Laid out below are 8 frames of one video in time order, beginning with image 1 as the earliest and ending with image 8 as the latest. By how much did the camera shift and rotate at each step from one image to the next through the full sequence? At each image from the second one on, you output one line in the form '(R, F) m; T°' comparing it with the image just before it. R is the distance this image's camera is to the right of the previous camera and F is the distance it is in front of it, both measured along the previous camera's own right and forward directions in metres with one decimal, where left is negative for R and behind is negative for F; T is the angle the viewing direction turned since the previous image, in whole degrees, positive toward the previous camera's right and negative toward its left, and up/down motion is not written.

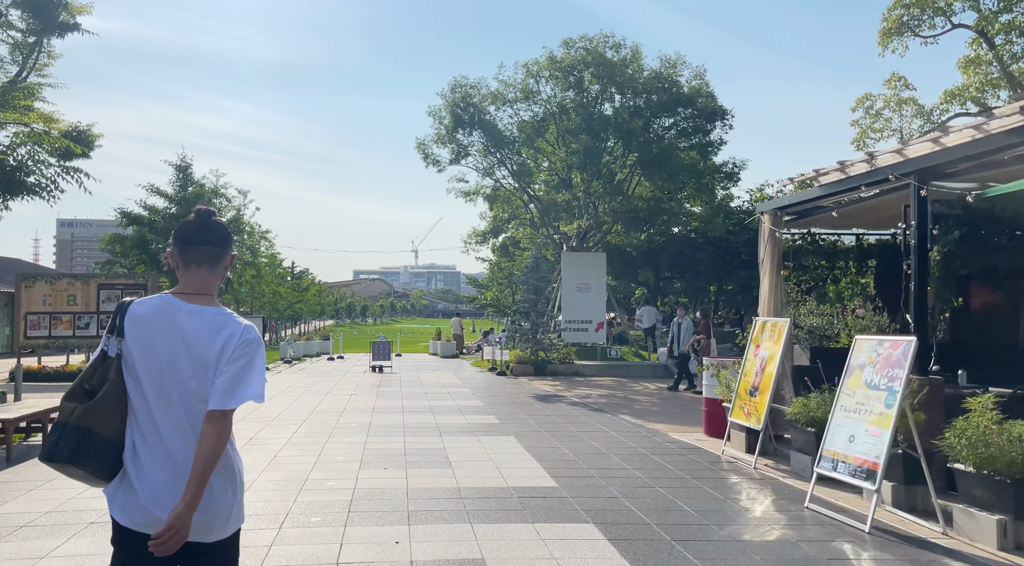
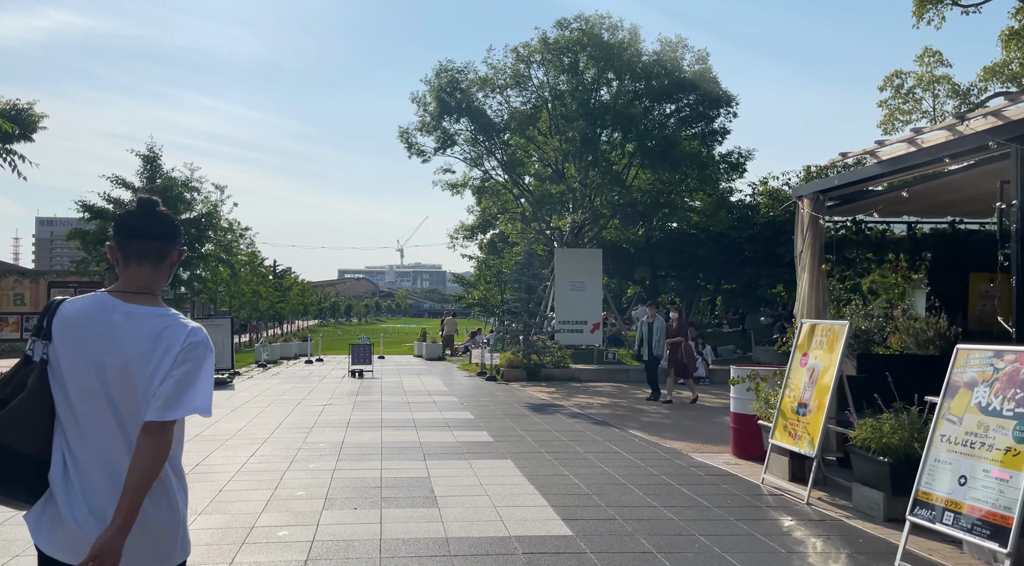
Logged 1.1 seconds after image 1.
(-0.1, +1.7) m; +1°
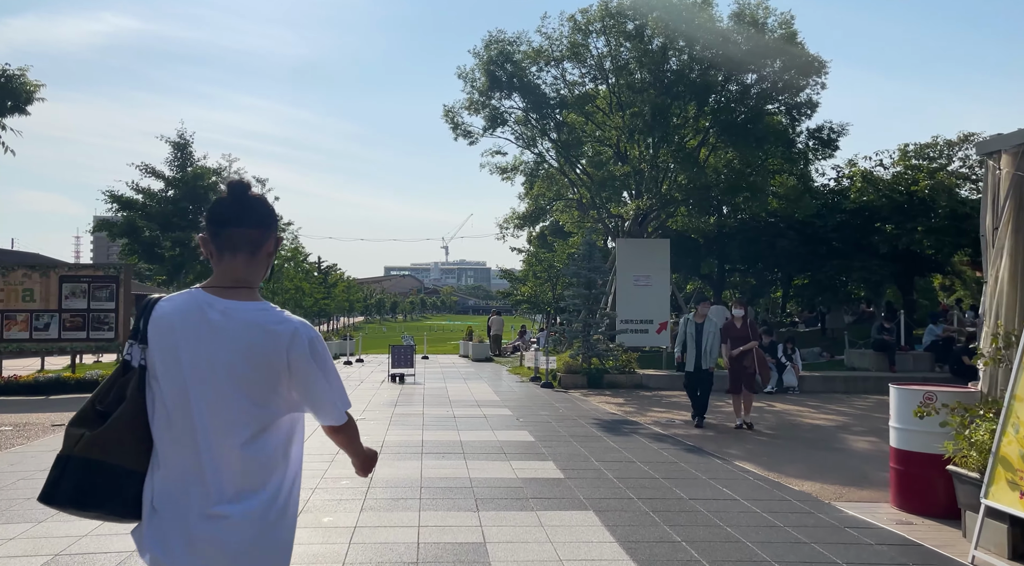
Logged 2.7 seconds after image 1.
(-0.4, +2.4) m; -3°
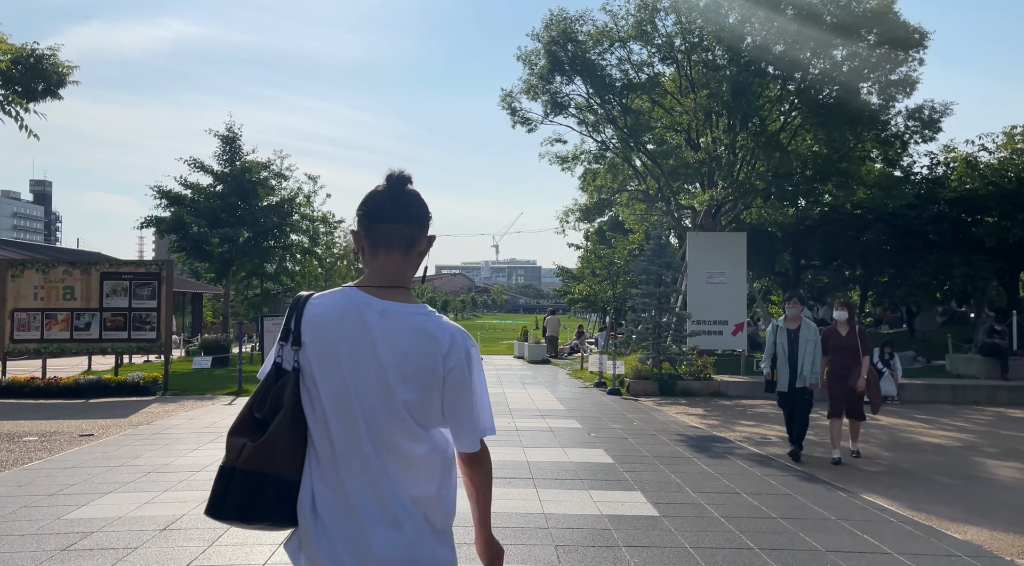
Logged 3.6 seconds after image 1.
(-0.3, +1.4) m; -4°
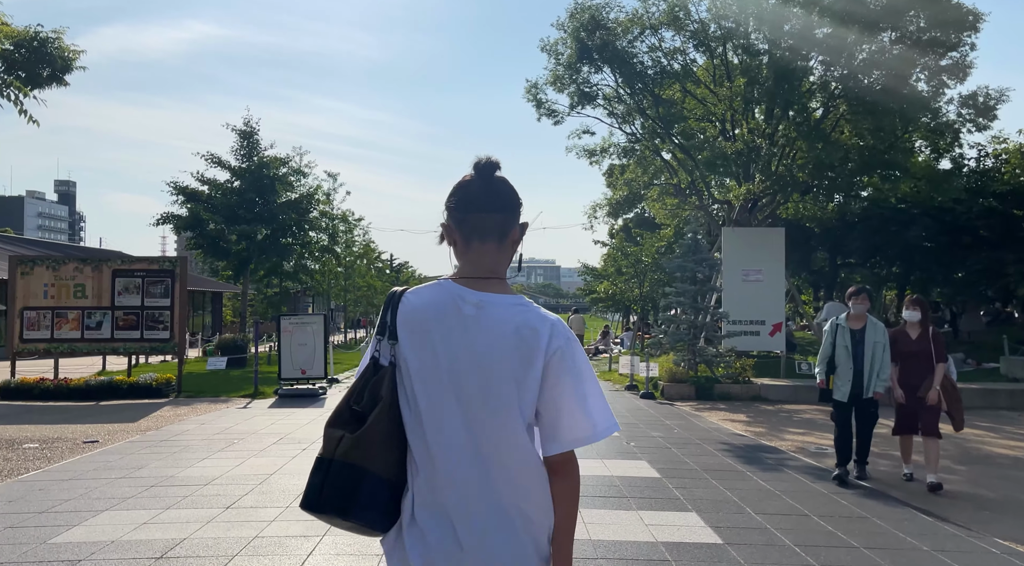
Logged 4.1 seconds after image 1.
(-0.2, +0.8) m; -1°
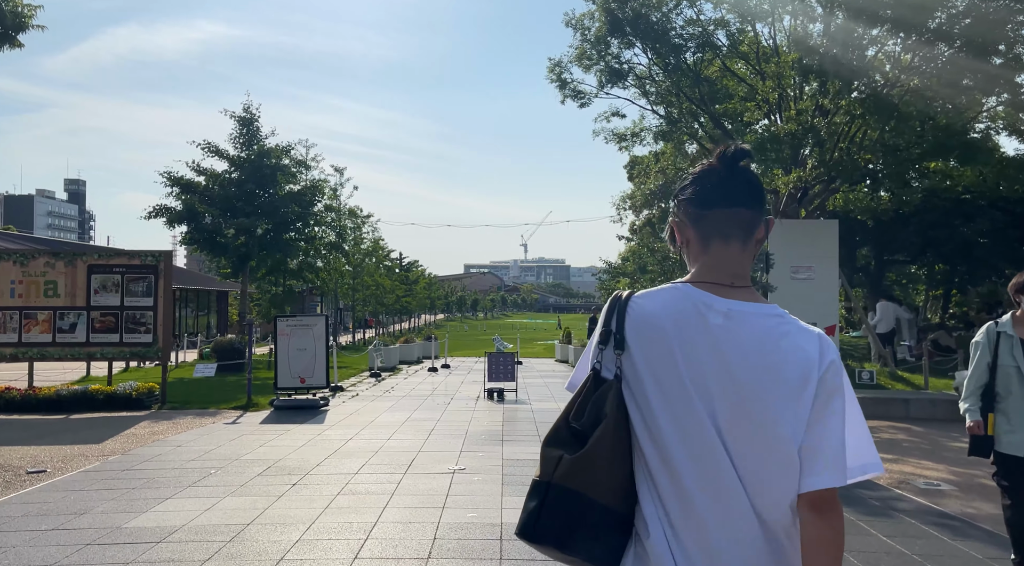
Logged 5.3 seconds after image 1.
(-0.3, +1.9) m; -1°
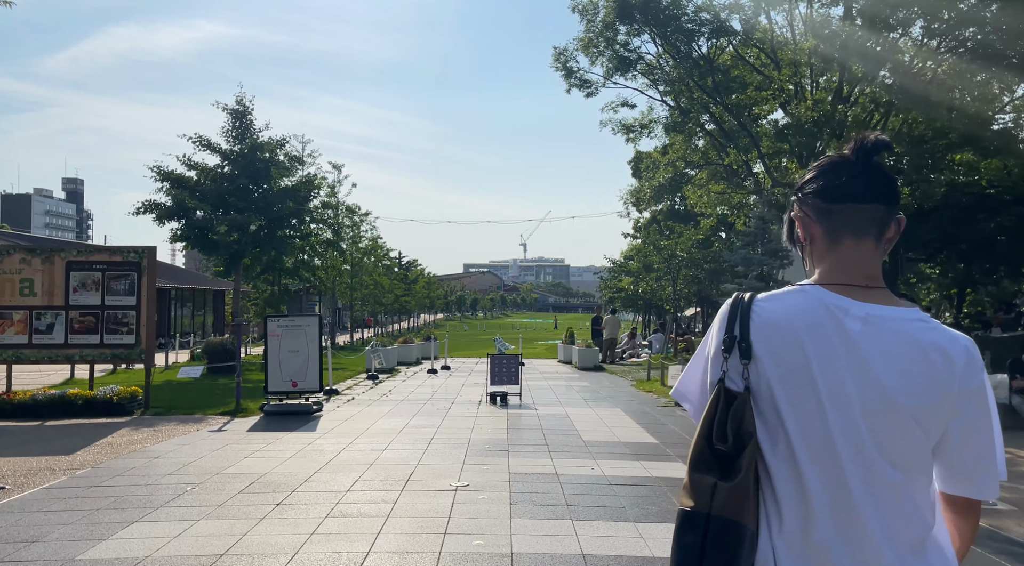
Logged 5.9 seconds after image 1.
(-0.1, +0.8) m; 0°
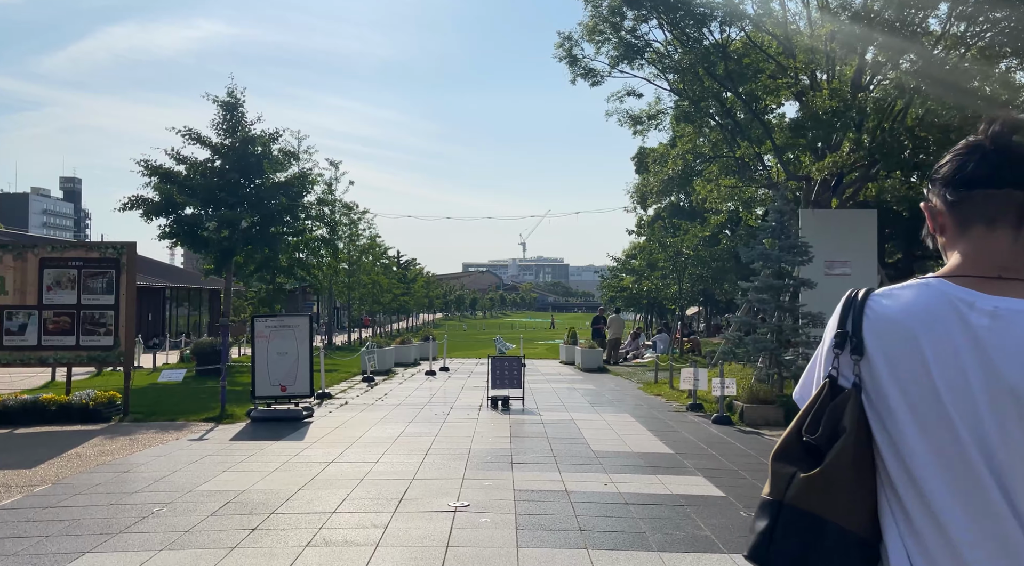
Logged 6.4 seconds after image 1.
(-0.1, +0.8) m; 0°
